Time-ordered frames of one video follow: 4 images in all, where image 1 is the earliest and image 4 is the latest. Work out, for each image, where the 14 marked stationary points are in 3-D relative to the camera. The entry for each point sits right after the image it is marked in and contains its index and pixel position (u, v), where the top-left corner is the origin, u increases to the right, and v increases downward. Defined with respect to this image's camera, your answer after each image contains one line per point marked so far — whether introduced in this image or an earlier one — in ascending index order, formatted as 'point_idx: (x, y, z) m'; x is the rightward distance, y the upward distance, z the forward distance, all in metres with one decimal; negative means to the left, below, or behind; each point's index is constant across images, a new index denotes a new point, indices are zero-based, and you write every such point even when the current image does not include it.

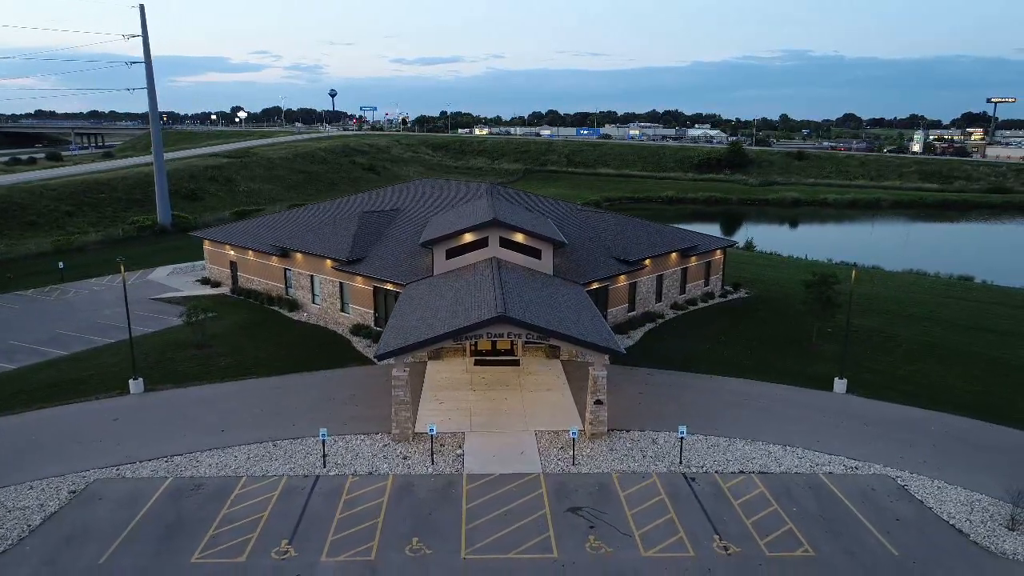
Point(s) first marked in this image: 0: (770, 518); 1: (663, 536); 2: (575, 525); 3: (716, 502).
0: (+7.2, -6.4, +19.2) m
1: (+4.0, -6.6, +18.2) m
2: (+1.7, -6.4, +18.6) m
3: (+5.9, -6.2, +20.0) m
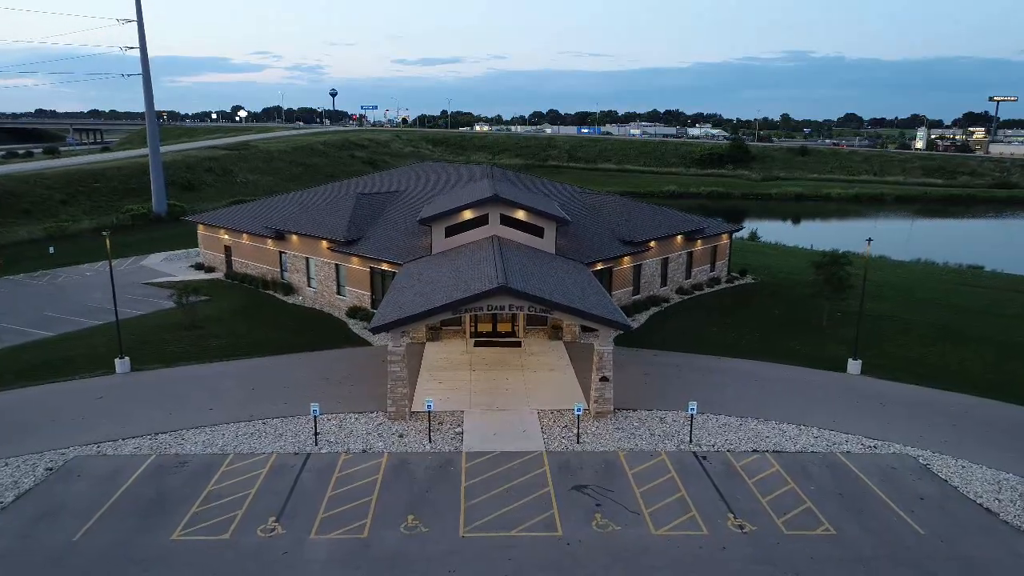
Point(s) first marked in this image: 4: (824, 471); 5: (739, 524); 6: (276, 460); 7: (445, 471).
0: (+7.2, -5.5, +18.1) m
1: (+4.0, -5.6, +17.1) m
2: (+1.7, -5.5, +17.6) m
3: (+5.9, -5.3, +18.9) m
4: (+8.8, -5.2, +19.6) m
5: (+5.5, -5.8, +16.8) m
6: (-6.7, -4.9, +19.7) m
7: (-1.9, -5.1, +19.1) m
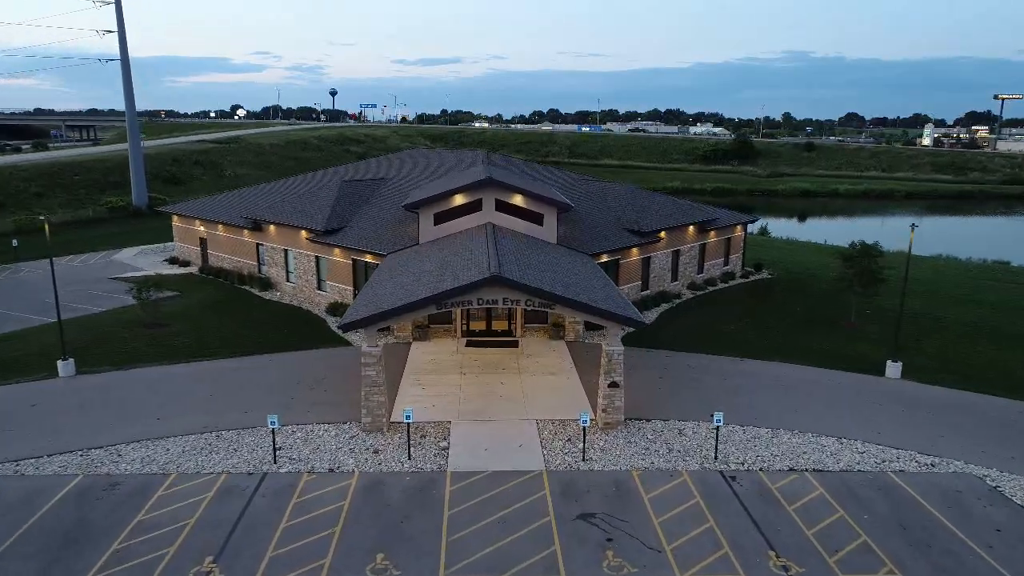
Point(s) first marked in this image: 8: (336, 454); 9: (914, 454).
0: (+7.1, -5.2, +15.0) m
1: (+3.9, -5.4, +14.1) m
2: (+1.6, -5.2, +14.5) m
3: (+5.8, -5.0, +15.8) m
4: (+8.7, -4.9, +16.5) m
5: (+5.4, -5.5, +13.7) m
6: (-6.8, -4.6, +16.6) m
7: (-2.0, -4.8, +16.0) m
8: (-4.6, -4.3, +17.9) m
9: (+10.8, -4.5, +18.6) m
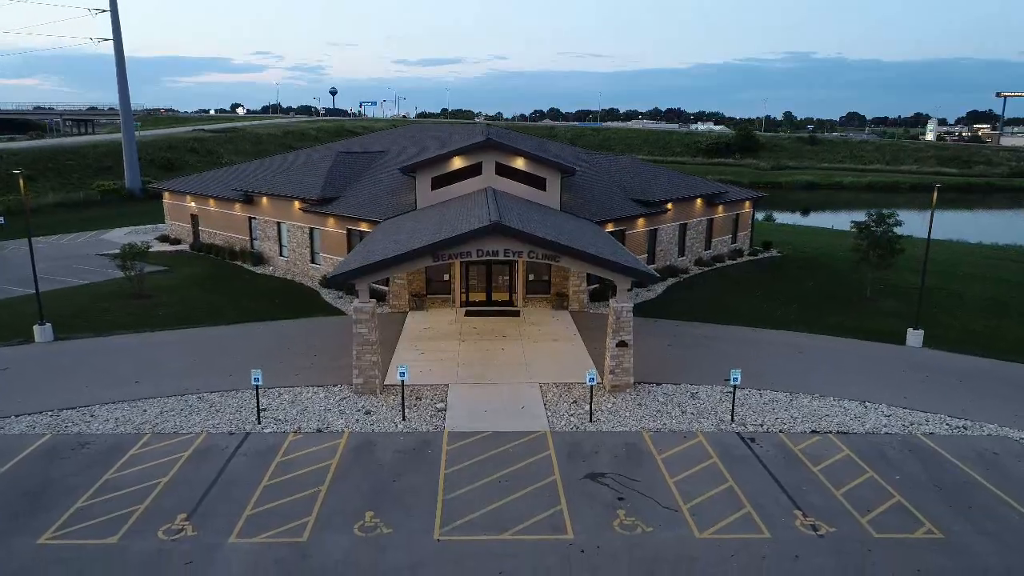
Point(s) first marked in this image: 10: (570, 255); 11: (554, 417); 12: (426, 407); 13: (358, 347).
0: (+7.1, -4.0, +13.8) m
1: (+3.9, -4.2, +12.8) m
2: (+1.6, -4.0, +13.3) m
3: (+5.8, -3.8, +14.6) m
4: (+8.7, -3.7, +15.2) m
5: (+5.4, -4.3, +12.5) m
6: (-6.8, -3.4, +15.4) m
7: (-2.0, -3.6, +14.8) m
8: (-4.5, -3.1, +16.7) m
9: (+10.8, -3.3, +17.4) m
10: (+1.5, +0.8, +17.9) m
11: (+1.0, -3.2, +16.8) m
12: (-2.1, -3.0, +17.2) m
13: (-4.0, -1.5, +17.8) m
